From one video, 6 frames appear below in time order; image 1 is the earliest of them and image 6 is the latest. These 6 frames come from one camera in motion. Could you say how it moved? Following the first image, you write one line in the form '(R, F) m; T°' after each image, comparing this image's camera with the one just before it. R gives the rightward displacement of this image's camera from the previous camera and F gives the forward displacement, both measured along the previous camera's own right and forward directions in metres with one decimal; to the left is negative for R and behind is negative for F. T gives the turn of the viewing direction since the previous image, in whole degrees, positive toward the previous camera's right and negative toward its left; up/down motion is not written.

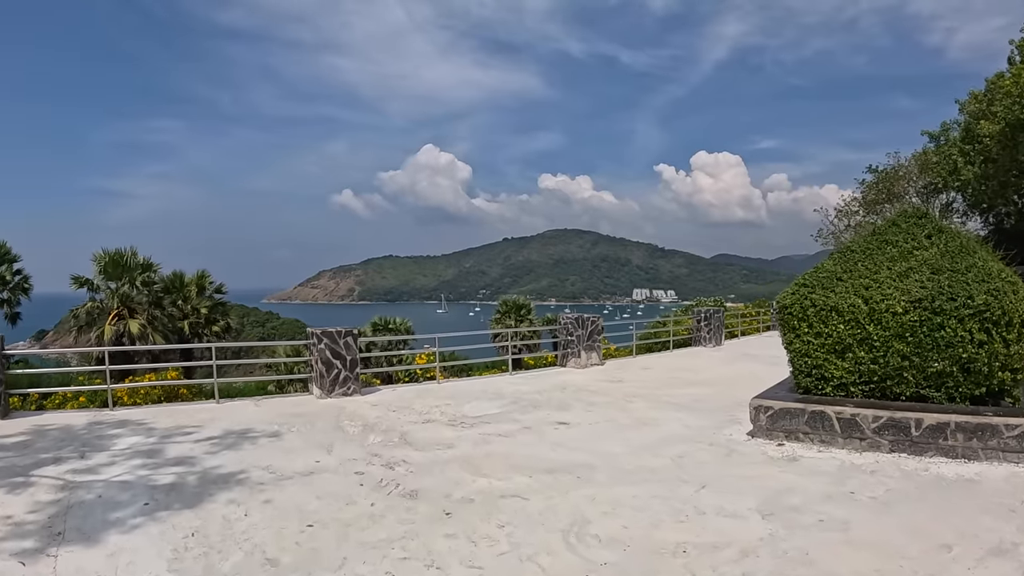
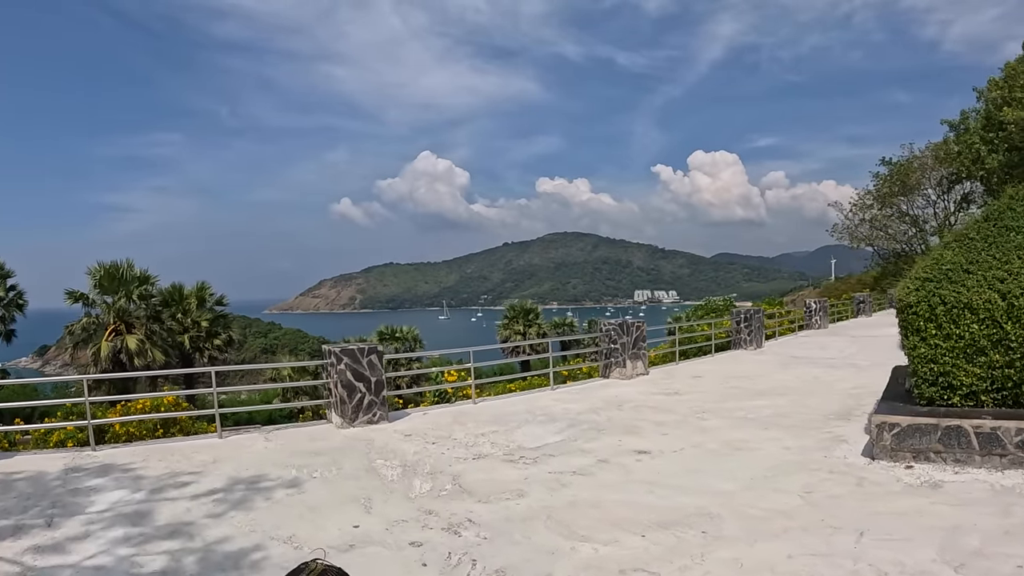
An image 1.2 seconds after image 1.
(-0.4, +1.1) m; 0°
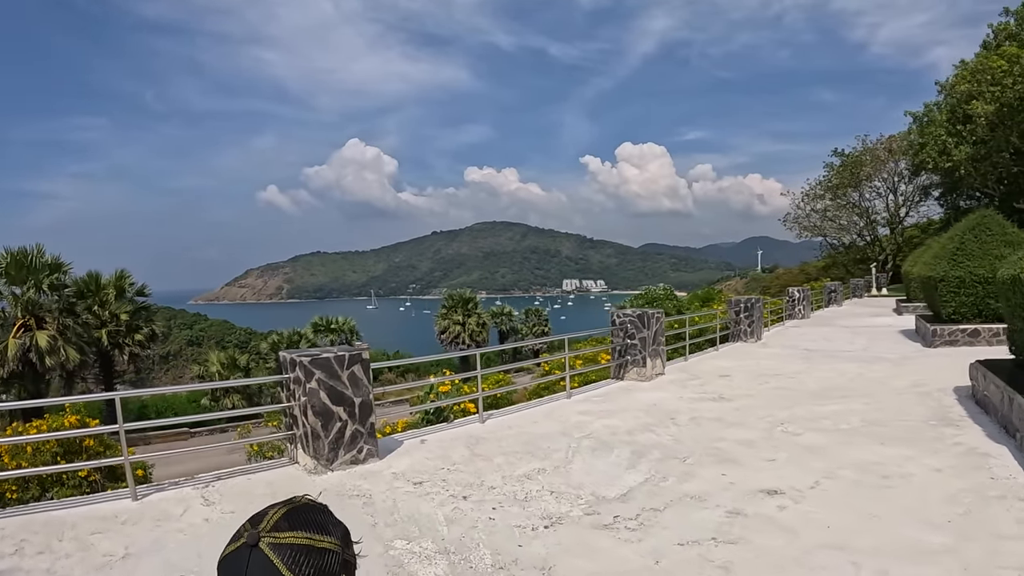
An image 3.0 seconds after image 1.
(-0.7, +1.7) m; +5°
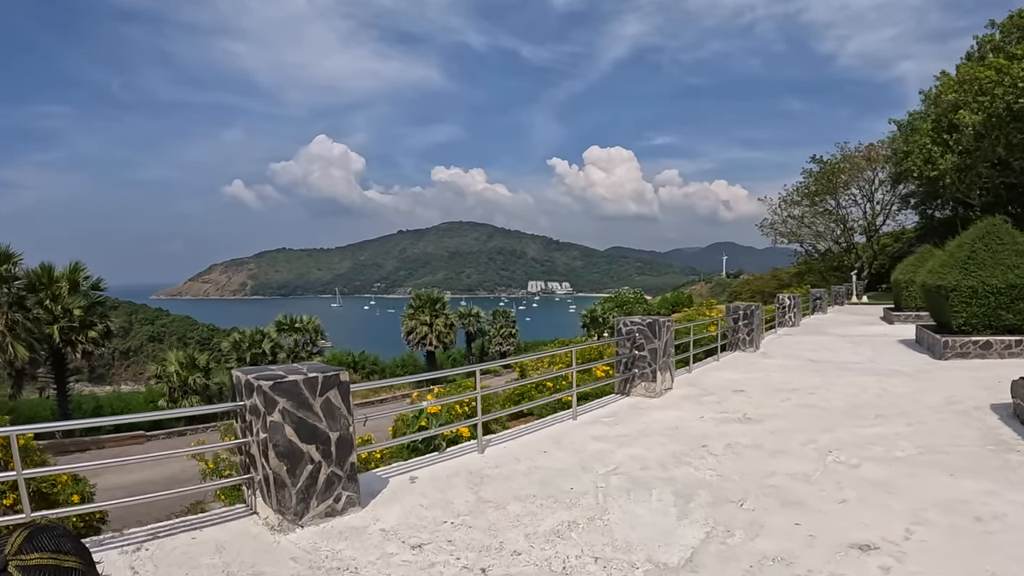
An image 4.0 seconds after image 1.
(-0.3, +0.9) m; +3°
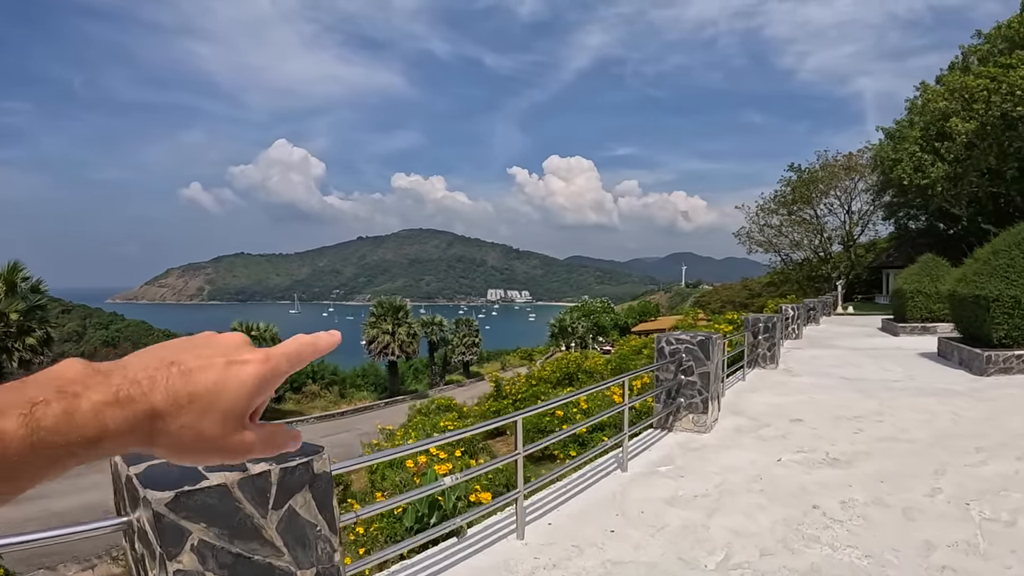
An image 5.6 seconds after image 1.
(-0.4, +1.4) m; +3°
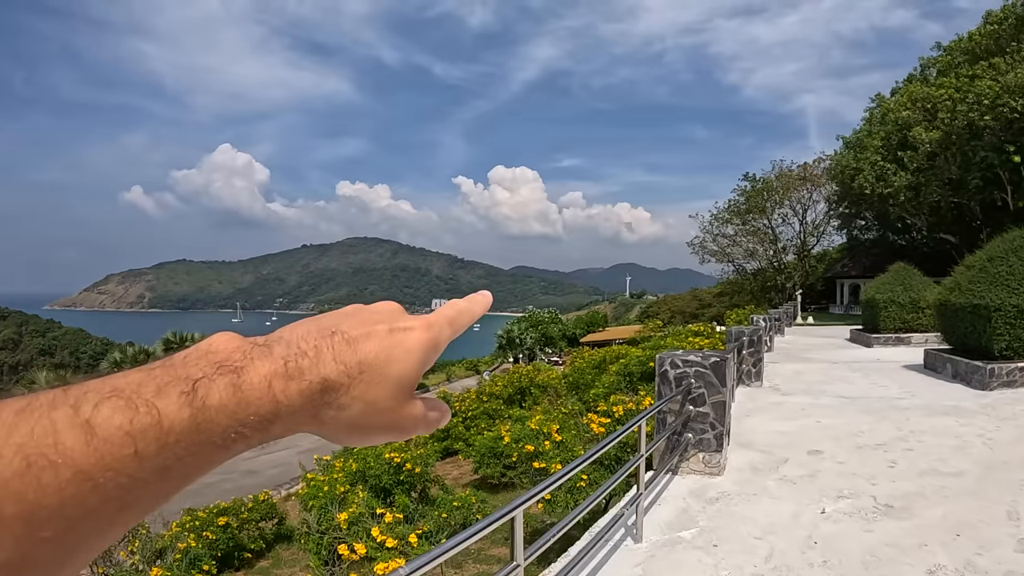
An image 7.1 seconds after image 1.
(-0.1, +1.3) m; +4°
